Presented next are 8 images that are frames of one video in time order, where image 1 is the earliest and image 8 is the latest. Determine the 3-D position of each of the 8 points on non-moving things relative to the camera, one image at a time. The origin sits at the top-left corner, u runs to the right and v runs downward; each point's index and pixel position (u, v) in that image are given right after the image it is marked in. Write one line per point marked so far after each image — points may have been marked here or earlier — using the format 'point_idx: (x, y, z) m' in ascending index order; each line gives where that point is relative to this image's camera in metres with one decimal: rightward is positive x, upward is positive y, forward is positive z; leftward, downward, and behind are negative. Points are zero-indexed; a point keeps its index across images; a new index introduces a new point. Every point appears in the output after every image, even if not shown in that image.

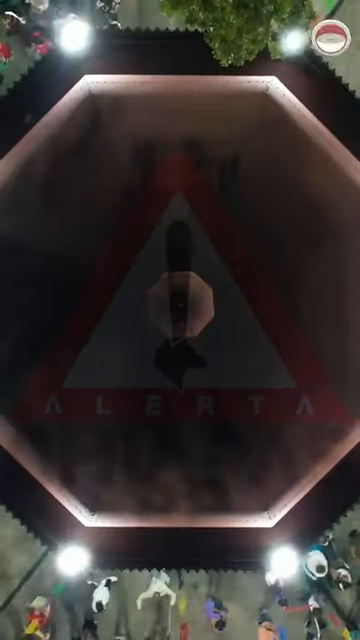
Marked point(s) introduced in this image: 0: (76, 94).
0: (-1.1, +2.4, +7.3) m
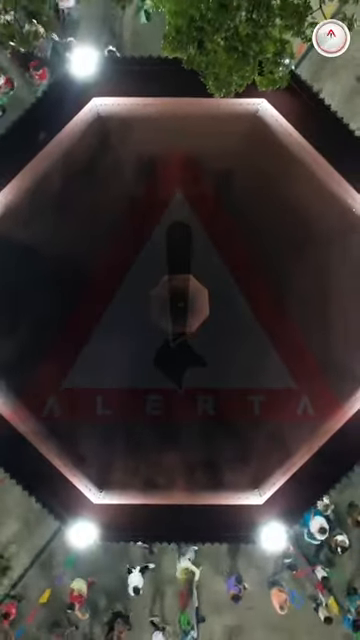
0: (-1.1, +2.4, +8.1) m
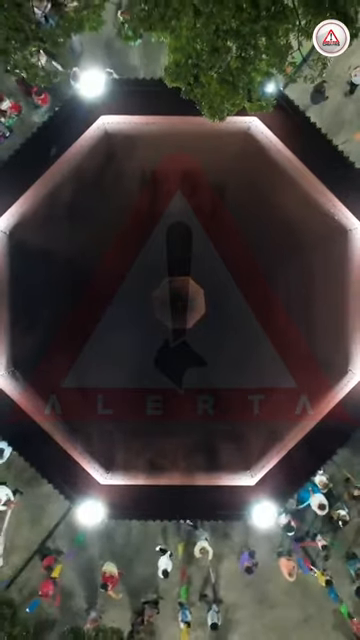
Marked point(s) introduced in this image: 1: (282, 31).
0: (-1.1, +2.4, +9.0) m
1: (+0.8, +2.4, +5.7) m
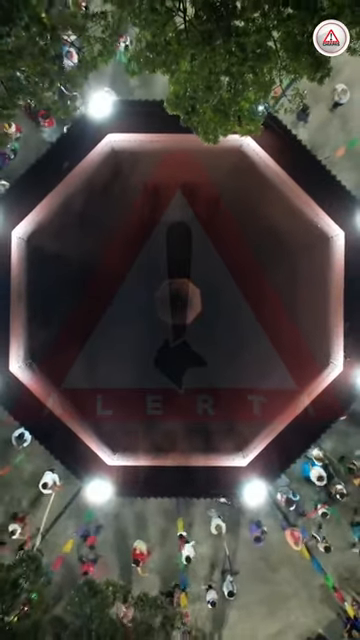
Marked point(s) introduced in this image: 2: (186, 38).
0: (-1.1, +2.5, +10.0) m
1: (+0.8, +2.4, +6.7) m
2: (+0.1, +2.7, +6.5) m
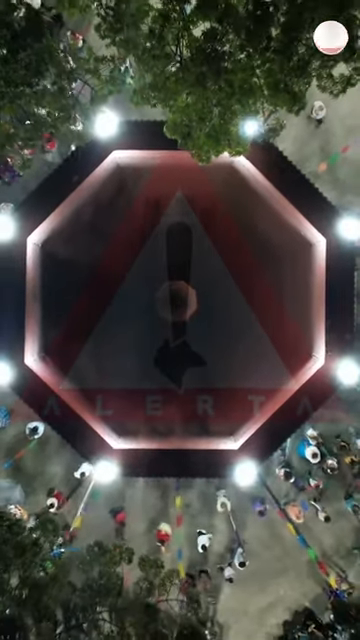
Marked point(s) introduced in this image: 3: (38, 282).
0: (-1.2, +2.5, +11.1) m
1: (+0.8, +2.5, +7.8) m
2: (0.0, +2.7, +7.7) m
3: (-2.4, +0.6, +11.5) m
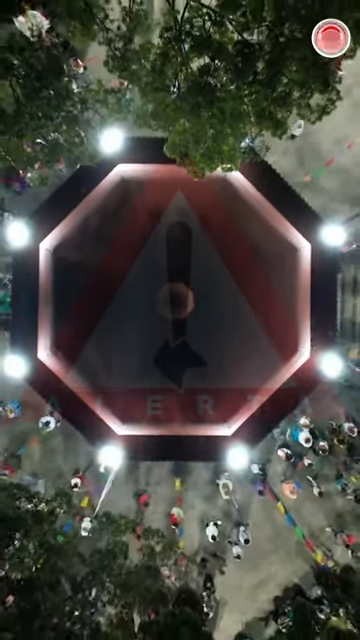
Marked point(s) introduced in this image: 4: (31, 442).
0: (-1.2, +2.5, +12.2) m
1: (+0.8, +2.5, +8.9) m
2: (0.0, +2.7, +8.8) m
3: (-2.4, +0.6, +12.7) m
4: (-2.8, -2.3, +12.9) m
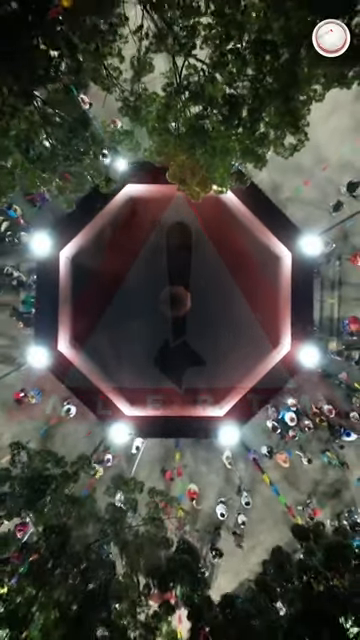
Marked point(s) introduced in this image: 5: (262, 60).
0: (-1.2, +2.6, +14.3) m
1: (+0.8, +2.6, +11.0) m
2: (0.0, +2.8, +10.9) m
3: (-2.4, +0.7, +14.8) m
4: (-2.8, -2.2, +15.0) m
5: (+1.2, +3.9, +10.2) m
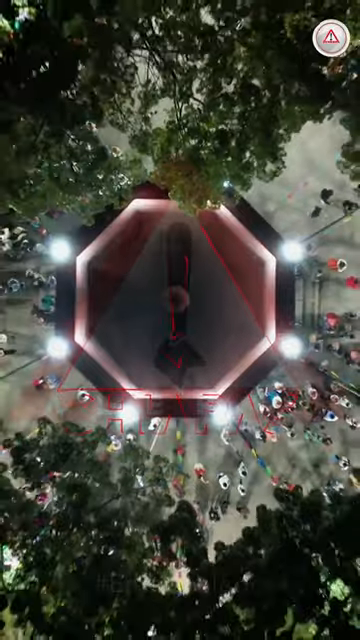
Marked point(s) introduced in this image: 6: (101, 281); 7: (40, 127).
0: (-1.2, +2.7, +16.6) m
1: (+0.8, +2.7, +13.3) m
2: (0.0, +2.9, +13.2) m
3: (-2.4, +0.8, +17.1) m
4: (-2.8, -2.1, +17.3) m
5: (+1.2, +4.0, +12.5) m
6: (-2.0, +1.0, +17.5) m
7: (-2.4, +3.3, +11.9) m
